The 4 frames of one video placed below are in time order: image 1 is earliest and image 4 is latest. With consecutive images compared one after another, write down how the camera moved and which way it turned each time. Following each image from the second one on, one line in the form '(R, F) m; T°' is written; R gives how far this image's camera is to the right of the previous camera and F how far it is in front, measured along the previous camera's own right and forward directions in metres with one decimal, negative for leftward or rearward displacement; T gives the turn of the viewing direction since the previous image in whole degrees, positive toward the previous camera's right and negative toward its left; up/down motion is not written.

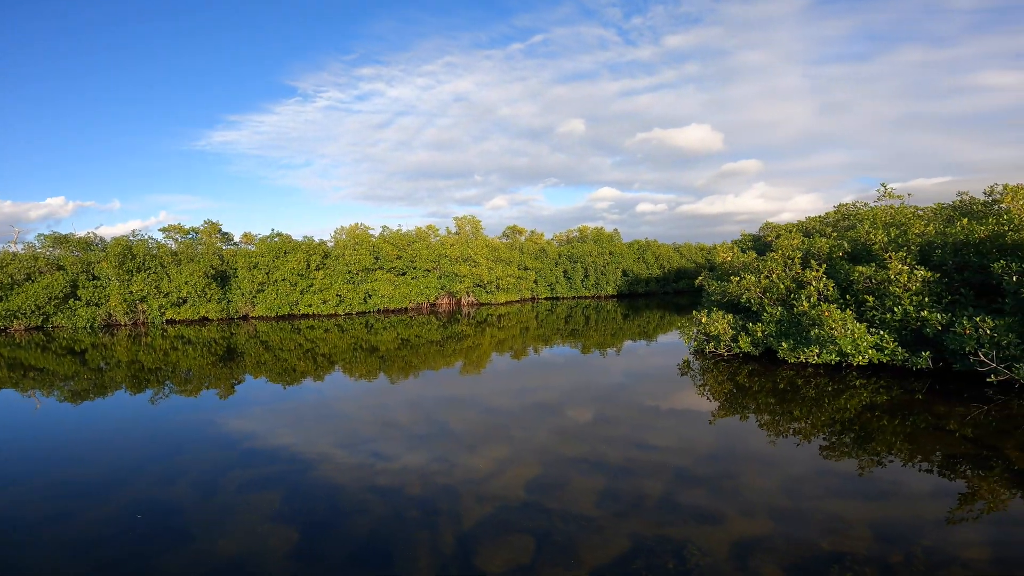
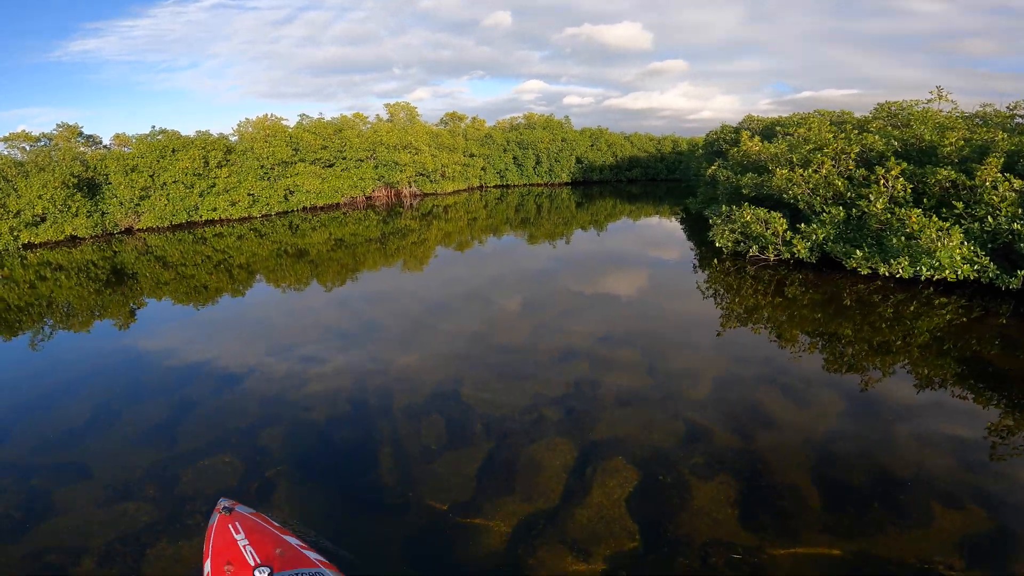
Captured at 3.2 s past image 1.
(-1.6, +3.1) m; +8°
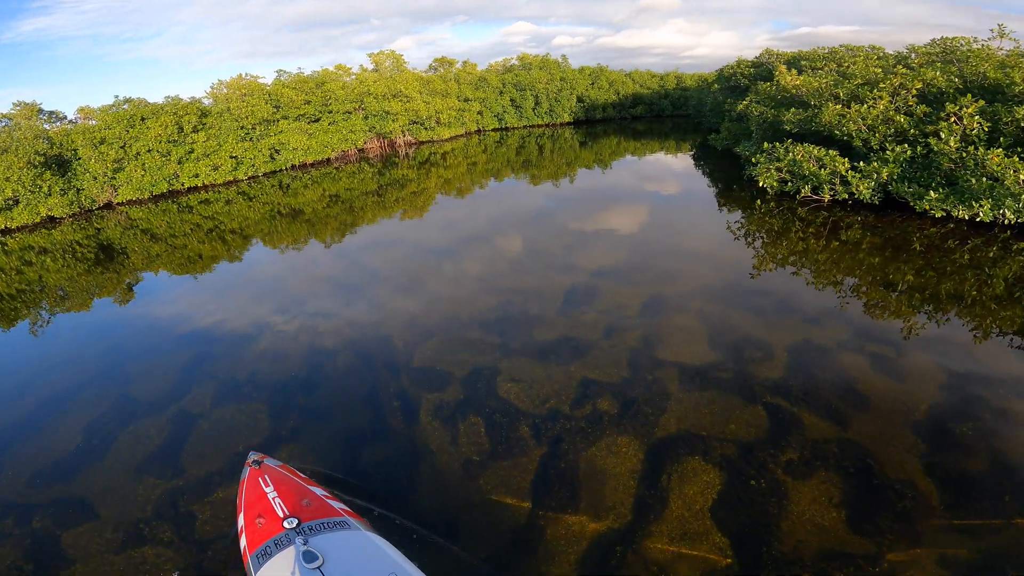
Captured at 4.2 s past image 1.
(-0.8, +1.5) m; 0°
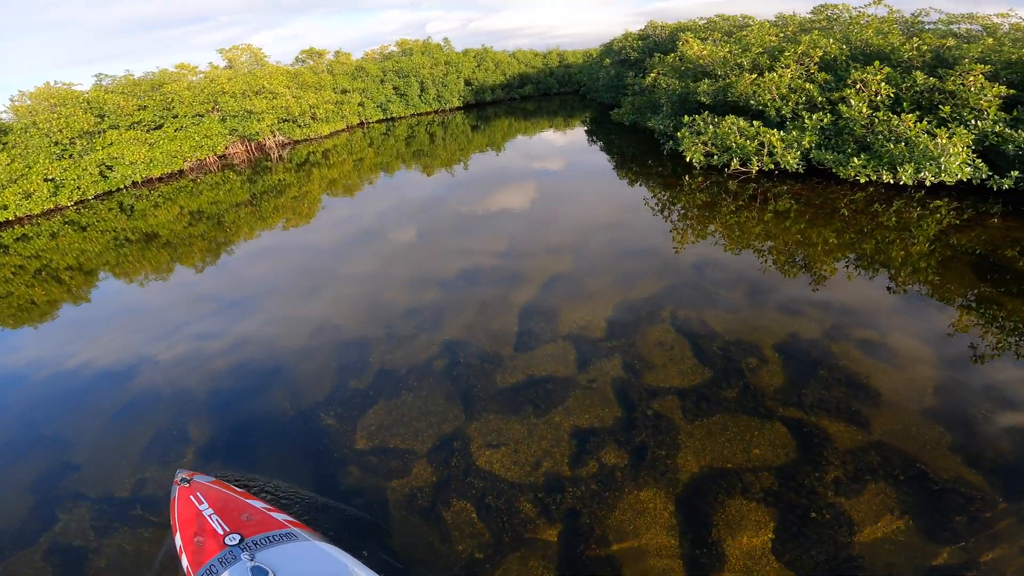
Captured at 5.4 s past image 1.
(-0.9, +2.0) m; +10°
